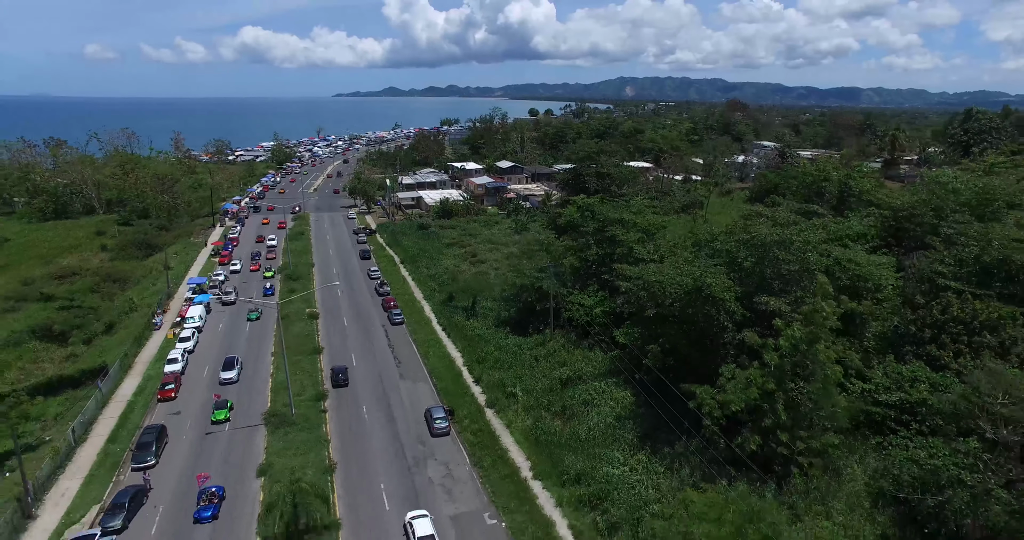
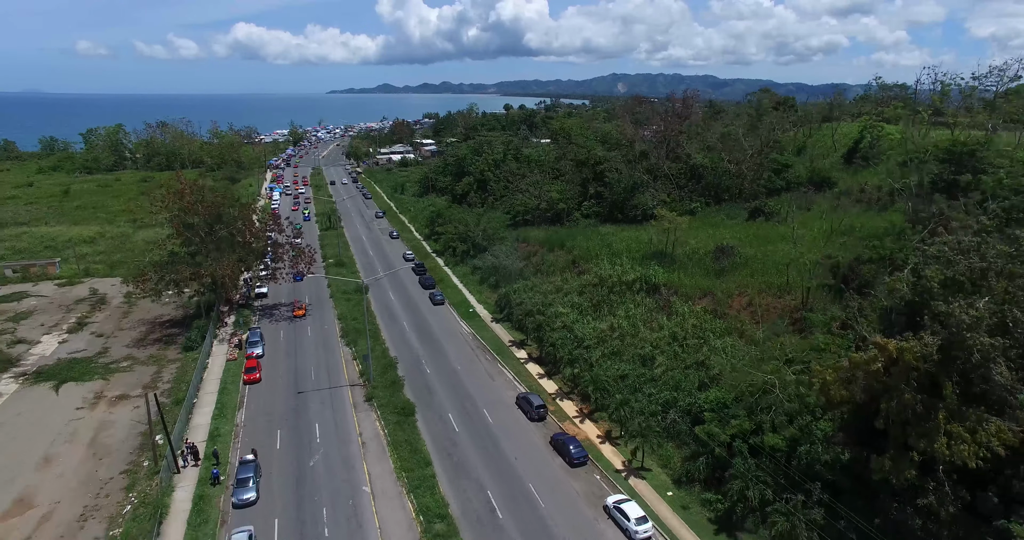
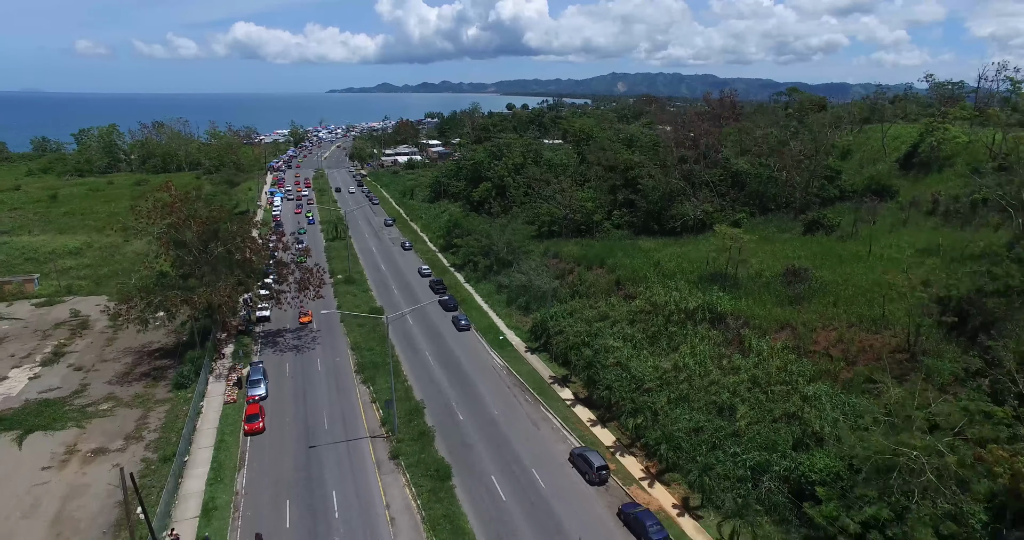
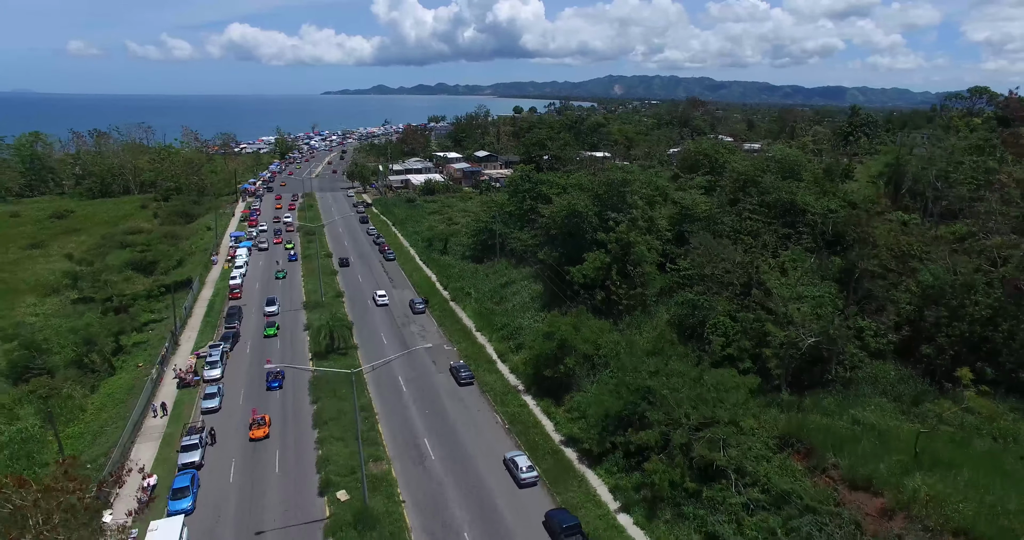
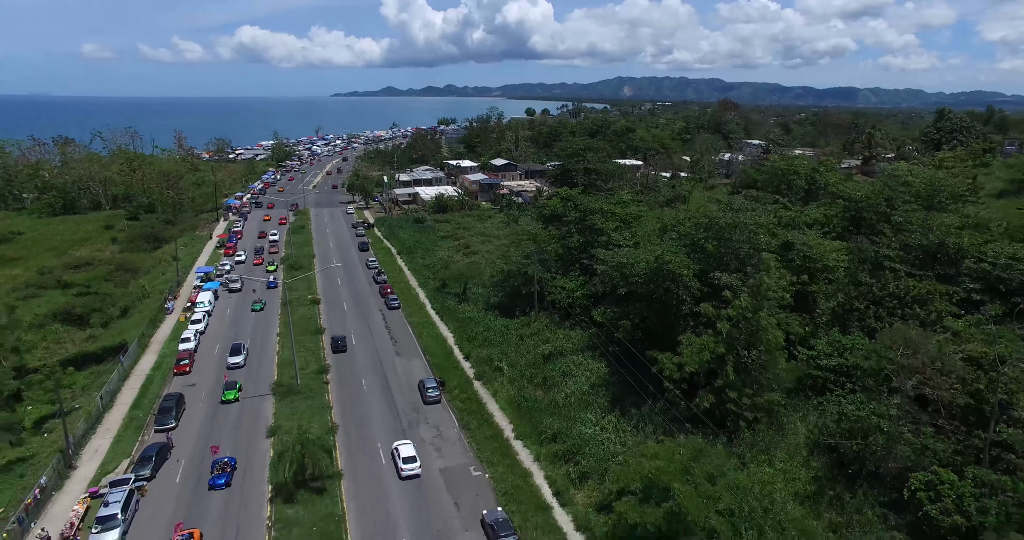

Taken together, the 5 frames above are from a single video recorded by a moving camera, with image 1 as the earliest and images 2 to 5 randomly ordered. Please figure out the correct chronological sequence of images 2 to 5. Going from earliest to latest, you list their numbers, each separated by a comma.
5, 4, 3, 2
